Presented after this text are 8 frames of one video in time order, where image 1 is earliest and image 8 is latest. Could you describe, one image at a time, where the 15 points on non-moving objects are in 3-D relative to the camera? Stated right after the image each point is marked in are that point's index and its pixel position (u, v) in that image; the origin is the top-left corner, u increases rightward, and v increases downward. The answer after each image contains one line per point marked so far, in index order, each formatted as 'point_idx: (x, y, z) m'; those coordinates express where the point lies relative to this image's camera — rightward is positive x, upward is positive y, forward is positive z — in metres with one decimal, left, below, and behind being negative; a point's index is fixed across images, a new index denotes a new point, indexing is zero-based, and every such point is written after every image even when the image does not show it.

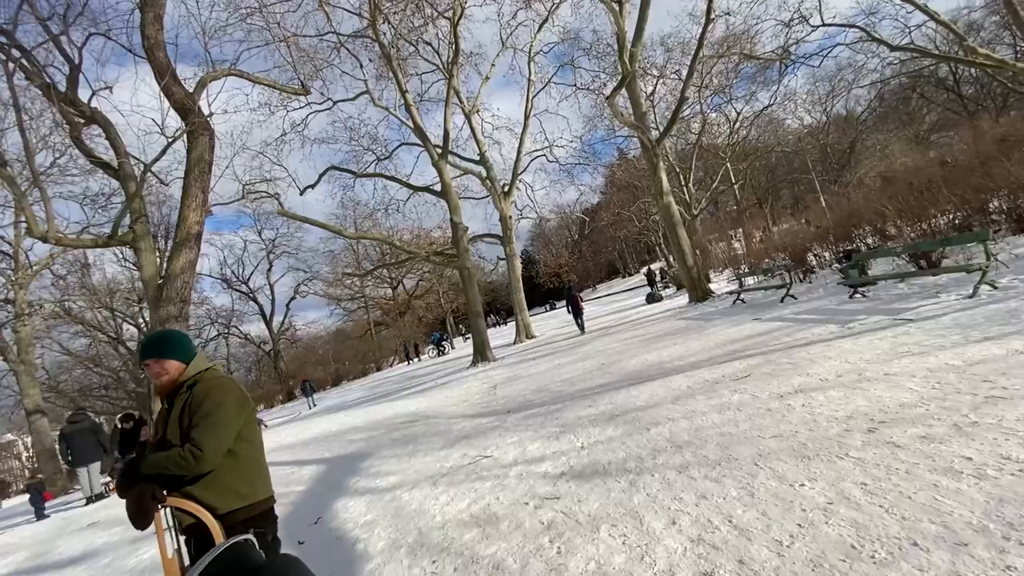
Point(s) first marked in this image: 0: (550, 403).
0: (+0.7, -2.0, +8.2) m
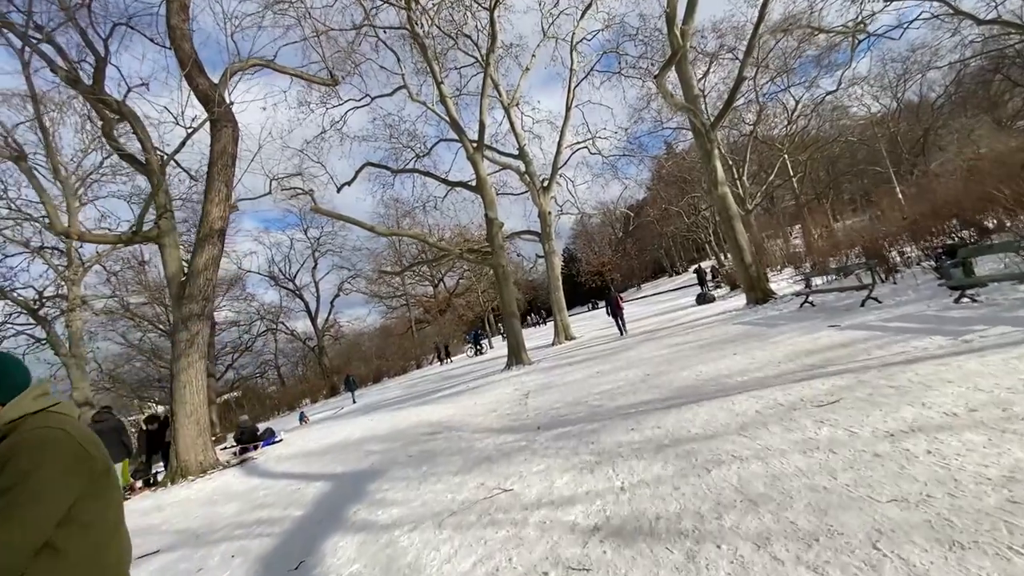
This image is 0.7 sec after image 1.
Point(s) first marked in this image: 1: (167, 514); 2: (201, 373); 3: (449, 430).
0: (+1.1, -2.0, +7.1) m
1: (-5.4, -3.5, +7.5) m
2: (-7.0, -1.9, +10.9) m
3: (-1.1, -2.6, +8.8) m
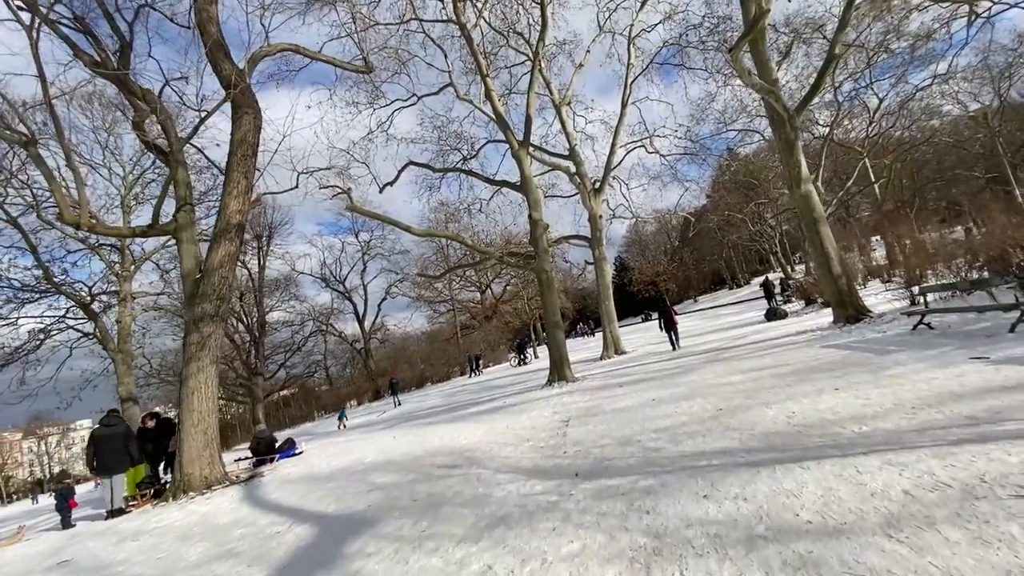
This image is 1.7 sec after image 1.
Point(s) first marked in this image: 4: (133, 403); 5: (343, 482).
0: (+1.5, -2.1, +5.4) m
1: (-5.0, -3.5, +6.5) m
2: (-6.3, -1.9, +10.1) m
3: (-0.6, -2.7, +7.3) m
4: (-15.6, -4.7, +19.7) m
5: (-2.7, -3.1, +7.7) m
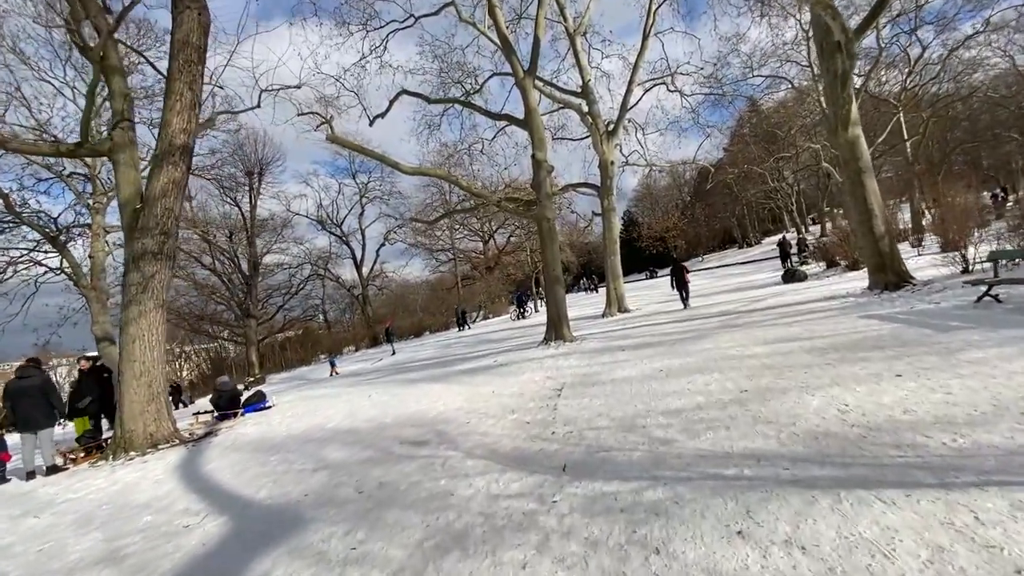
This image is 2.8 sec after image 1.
0: (+1.2, -1.7, +4.2) m
1: (-5.3, -2.7, +5.4) m
2: (-6.5, -0.7, +8.8) m
3: (-0.9, -2.0, +6.1) m
4: (-15.8, -2.1, +18.8) m
5: (-3.0, -2.3, +6.5) m
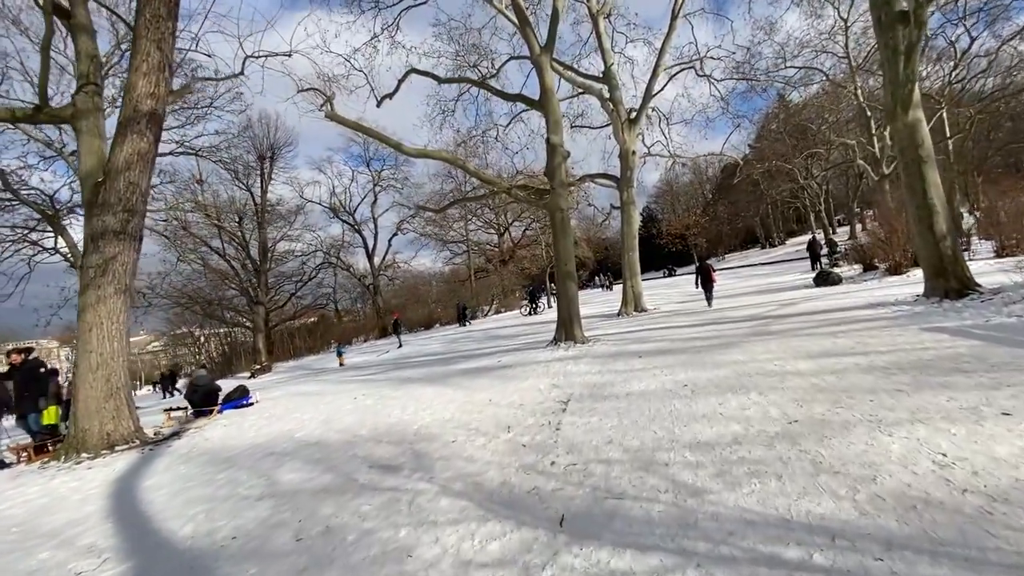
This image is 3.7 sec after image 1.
0: (+1.0, -1.7, +3.0) m
1: (-5.5, -2.5, +4.5) m
2: (-6.4, -0.4, +7.9) m
3: (-1.0, -1.9, +5.0) m
4: (-15.5, -1.5, +18.2) m
5: (-3.1, -2.1, +5.5) m
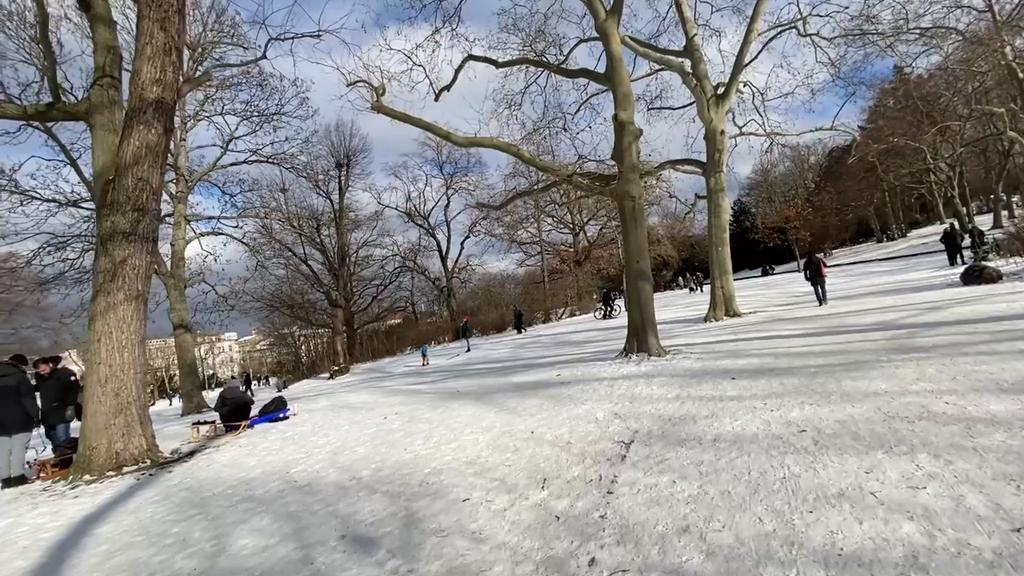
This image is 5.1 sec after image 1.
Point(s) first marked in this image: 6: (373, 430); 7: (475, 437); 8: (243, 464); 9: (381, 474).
0: (+0.8, -1.7, +1.2) m
1: (-5.3, -2.6, +3.7) m
2: (-5.8, -0.5, +7.3) m
3: (-0.9, -1.9, +3.6) m
4: (-12.9, -1.6, +18.9) m
5: (-2.8, -2.2, +4.4) m
6: (-2.1, -2.2, +7.2) m
7: (-0.5, -2.0, +6.3) m
8: (-3.5, -2.3, +6.3) m
9: (-1.4, -2.0, +5.2) m
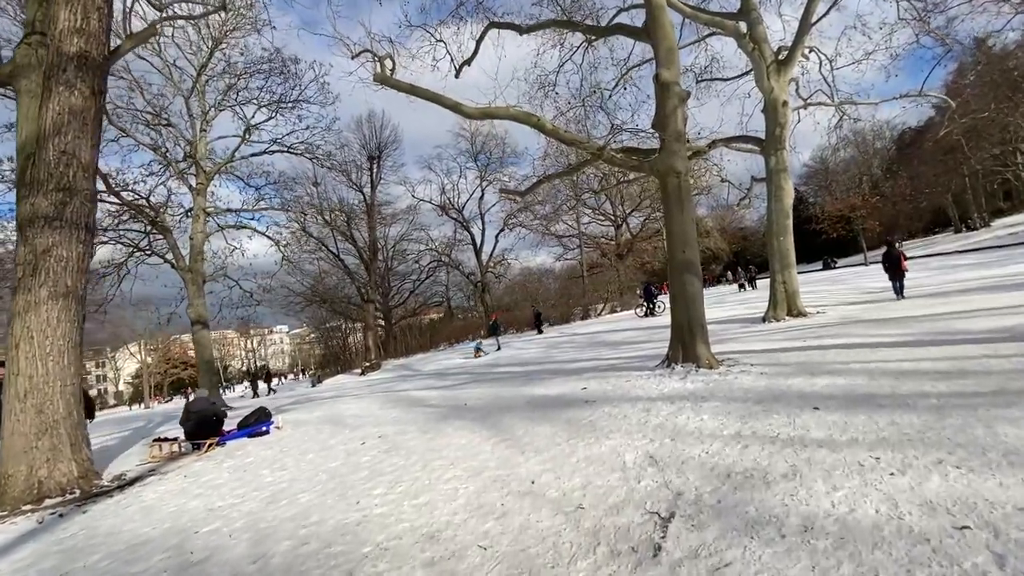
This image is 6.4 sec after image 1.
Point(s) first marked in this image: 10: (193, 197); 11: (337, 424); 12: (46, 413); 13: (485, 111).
0: (+0.3, -1.7, -0.5) m
1: (-5.6, -2.5, +2.5) m
2: (-5.7, -0.5, +6.1) m
3: (-1.2, -1.9, +2.0) m
4: (-11.9, -1.4, +18.3) m
5: (-3.1, -2.2, +2.9) m
6: (-2.1, -2.1, +5.7) m
7: (-0.6, -2.0, +4.7) m
8: (-3.6, -2.3, +5.0) m
9: (-1.6, -2.0, +3.6) m
10: (-13.0, +3.8, +19.5) m
11: (-3.2, -2.5, +8.7) m
12: (-5.8, -1.5, +6.0) m
13: (-0.6, +3.8, +10.2) m
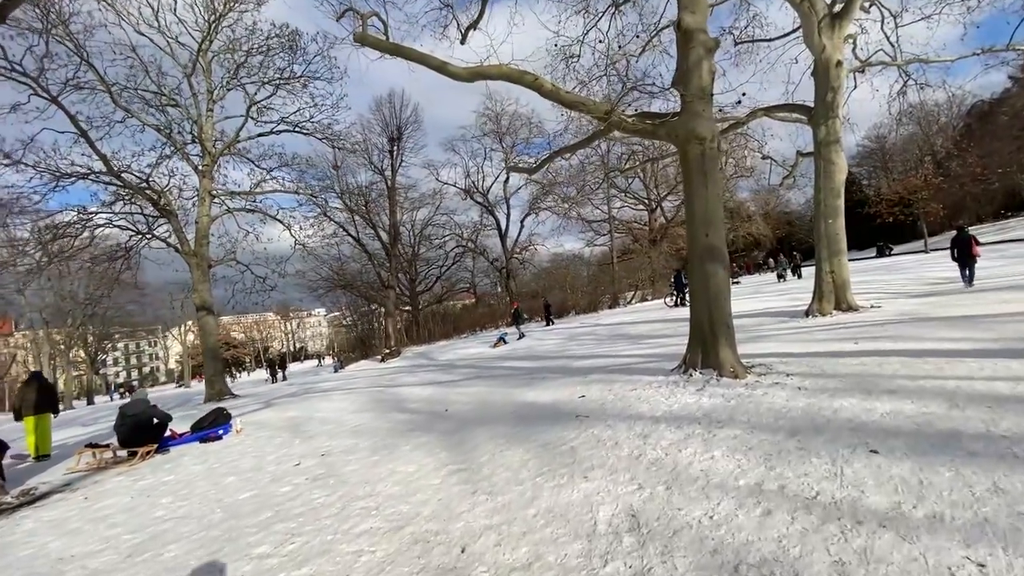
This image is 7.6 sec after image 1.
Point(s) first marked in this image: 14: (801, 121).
0: (-0.6, -1.8, -1.8) m
1: (-6.3, -2.5, +1.7) m
2: (-6.1, -0.3, +5.2) m
3: (-1.9, -2.0, +0.8) m
4: (-11.4, -0.9, +17.8) m
5: (-3.7, -2.1, +1.9) m
6: (-2.5, -2.0, +4.6) m
7: (-1.1, -1.9, +3.5) m
8: (-4.1, -2.2, +4.0) m
9: (-2.2, -1.9, +2.5) m
10: (-12.4, +4.4, +19.0) m
11: (-3.5, -2.3, +7.7) m
12: (-6.2, -1.4, +5.1) m
13: (-0.7, +4.0, +8.8) m
14: (+8.7, +5.1, +14.4) m
